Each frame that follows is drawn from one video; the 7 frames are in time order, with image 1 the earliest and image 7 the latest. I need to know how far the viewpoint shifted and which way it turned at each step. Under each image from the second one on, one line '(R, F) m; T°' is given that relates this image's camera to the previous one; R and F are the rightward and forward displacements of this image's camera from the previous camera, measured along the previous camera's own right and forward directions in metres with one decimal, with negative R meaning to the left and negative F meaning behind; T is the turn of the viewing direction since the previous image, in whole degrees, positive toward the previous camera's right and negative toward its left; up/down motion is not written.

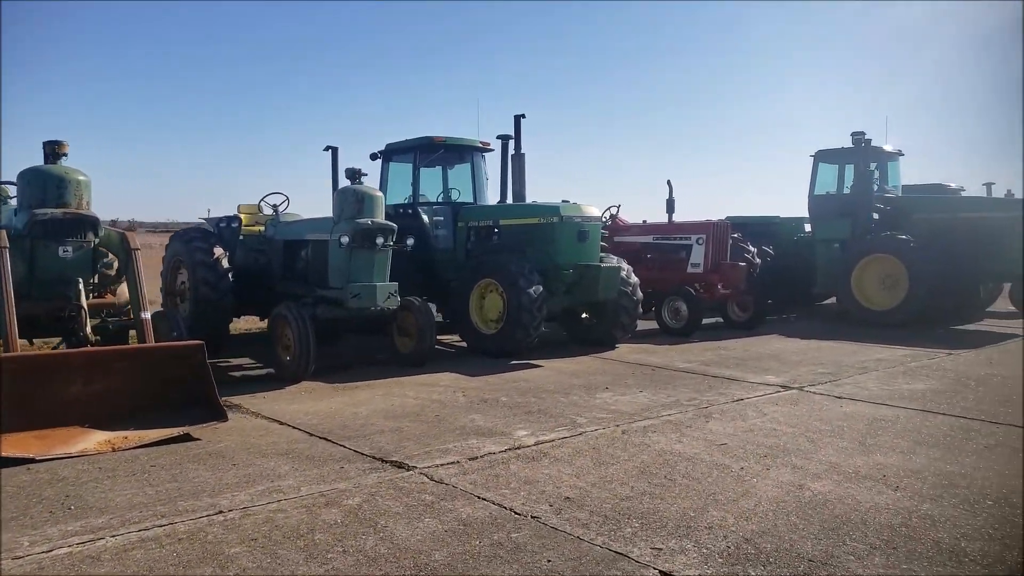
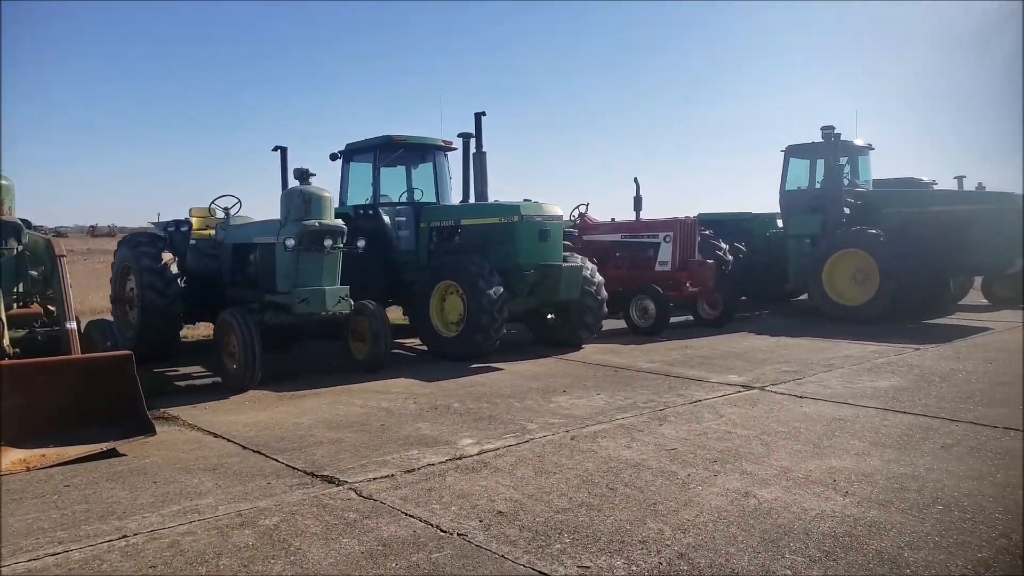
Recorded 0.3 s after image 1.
(+0.3, +0.2) m; +1°
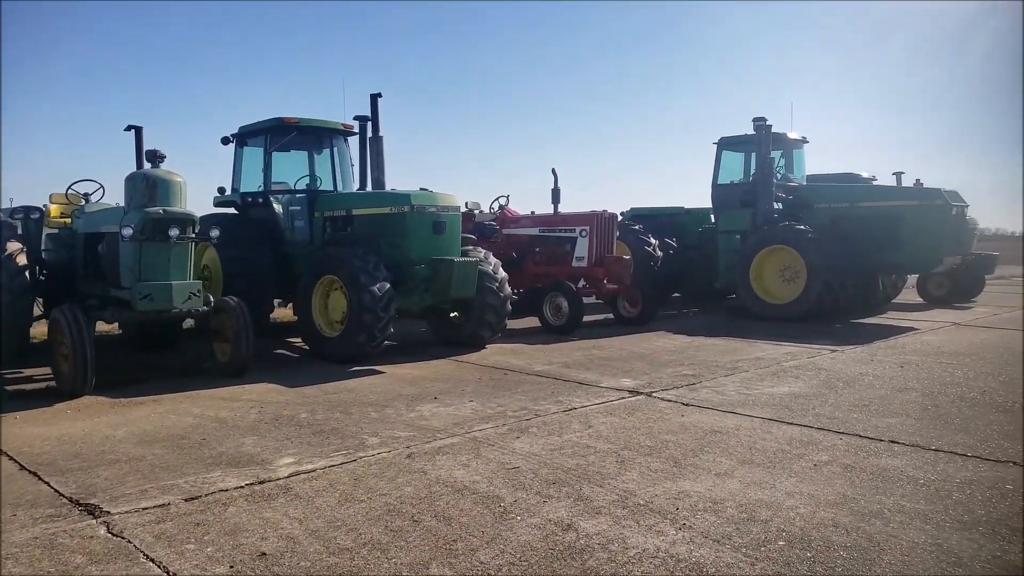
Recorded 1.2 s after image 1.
(+0.7, +0.5) m; +2°
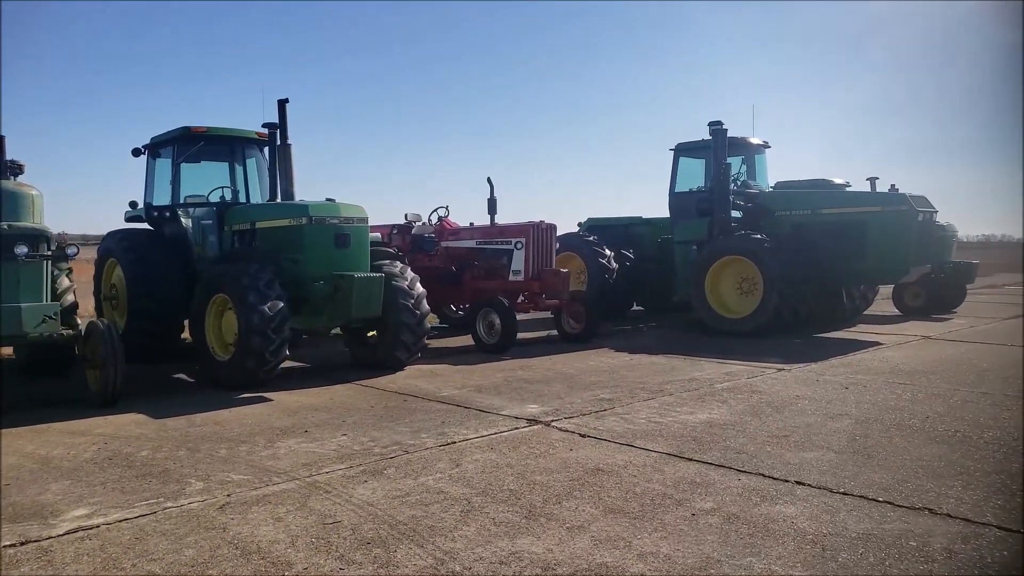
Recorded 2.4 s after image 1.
(+0.8, +0.6) m; 0°
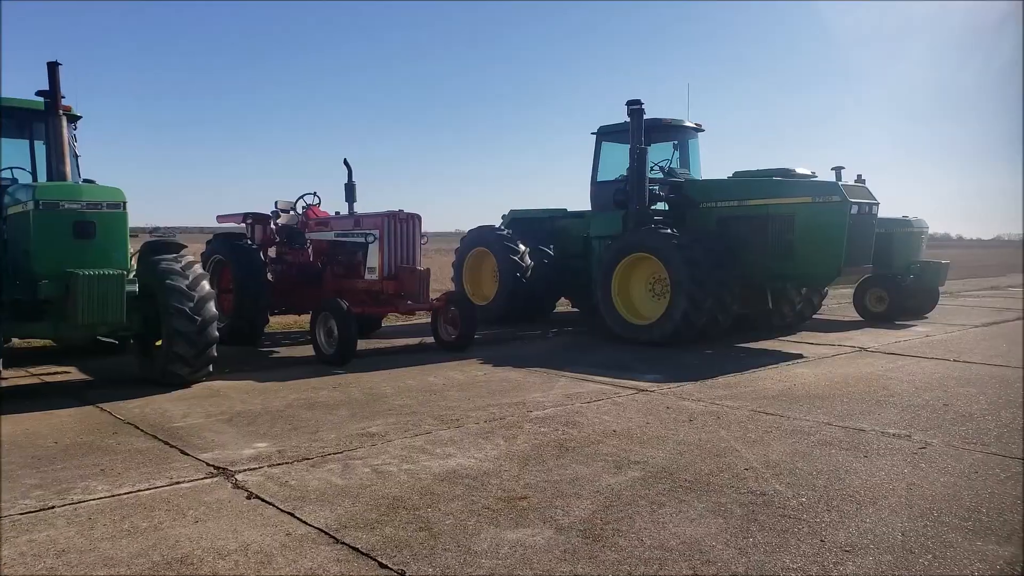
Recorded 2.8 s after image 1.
(+1.7, +1.2) m; -2°
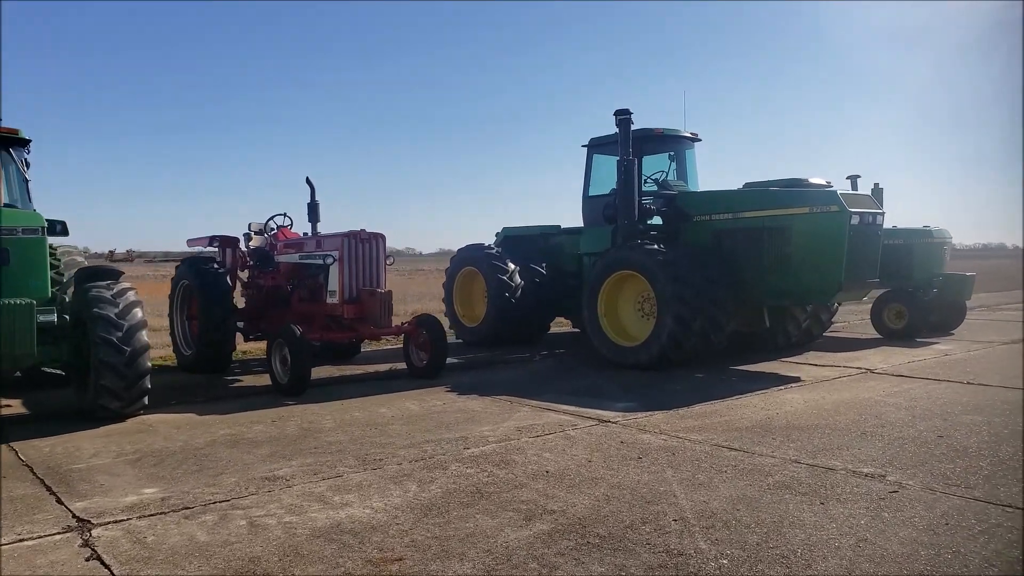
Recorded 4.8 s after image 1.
(+0.7, +0.4) m; -3°
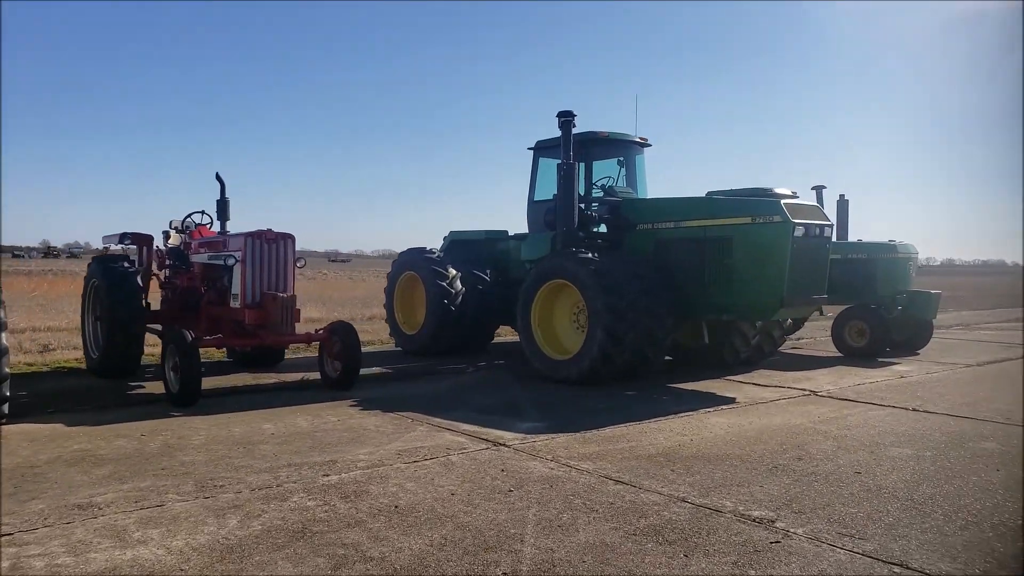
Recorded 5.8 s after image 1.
(+0.7, +0.4) m; 0°
